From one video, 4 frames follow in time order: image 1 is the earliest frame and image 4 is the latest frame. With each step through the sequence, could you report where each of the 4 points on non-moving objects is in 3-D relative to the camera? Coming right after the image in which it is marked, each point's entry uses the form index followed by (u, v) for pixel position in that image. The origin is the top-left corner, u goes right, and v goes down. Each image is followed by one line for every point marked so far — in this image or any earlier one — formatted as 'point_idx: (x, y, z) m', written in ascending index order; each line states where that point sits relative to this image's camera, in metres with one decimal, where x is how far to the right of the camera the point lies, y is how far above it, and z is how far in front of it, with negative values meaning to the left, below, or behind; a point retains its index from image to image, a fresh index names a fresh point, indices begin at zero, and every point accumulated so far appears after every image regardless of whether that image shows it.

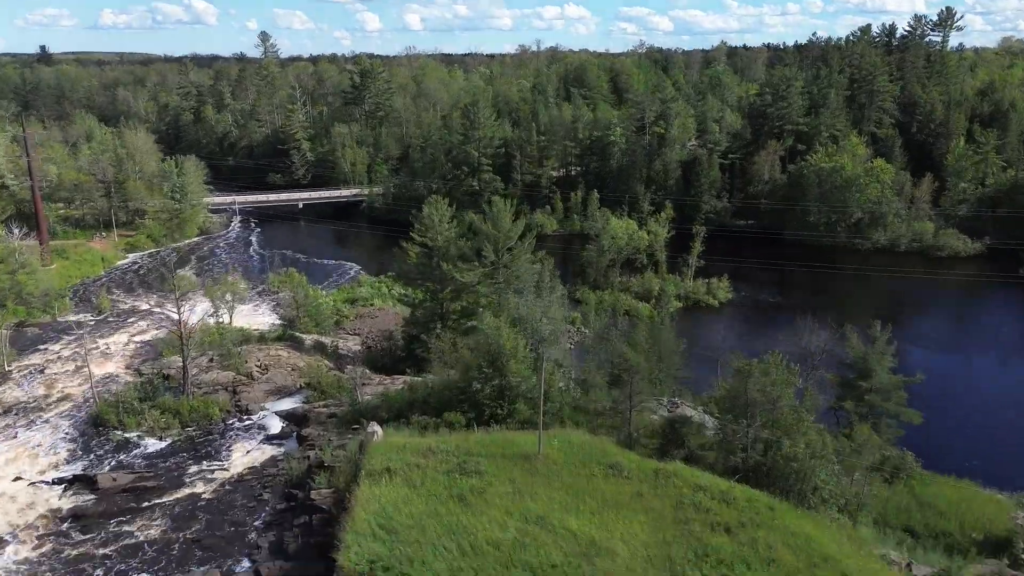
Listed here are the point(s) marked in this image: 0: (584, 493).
0: (+1.8, -5.3, +18.9) m
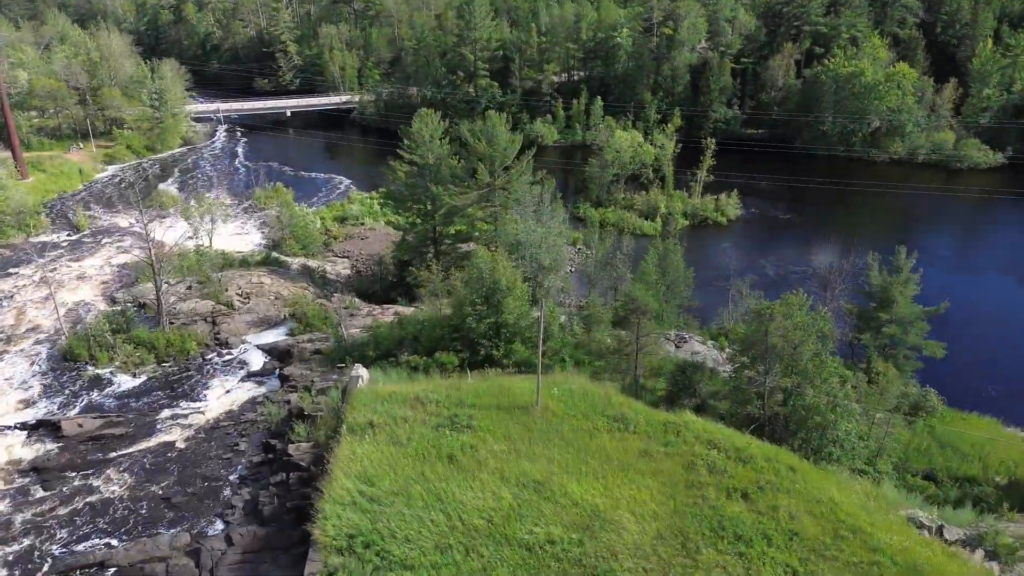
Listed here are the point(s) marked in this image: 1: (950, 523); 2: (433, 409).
0: (+1.7, -3.8, +17.2) m
1: (+10.5, -5.6, +17.5) m
2: (-2.0, -3.1, +18.9) m
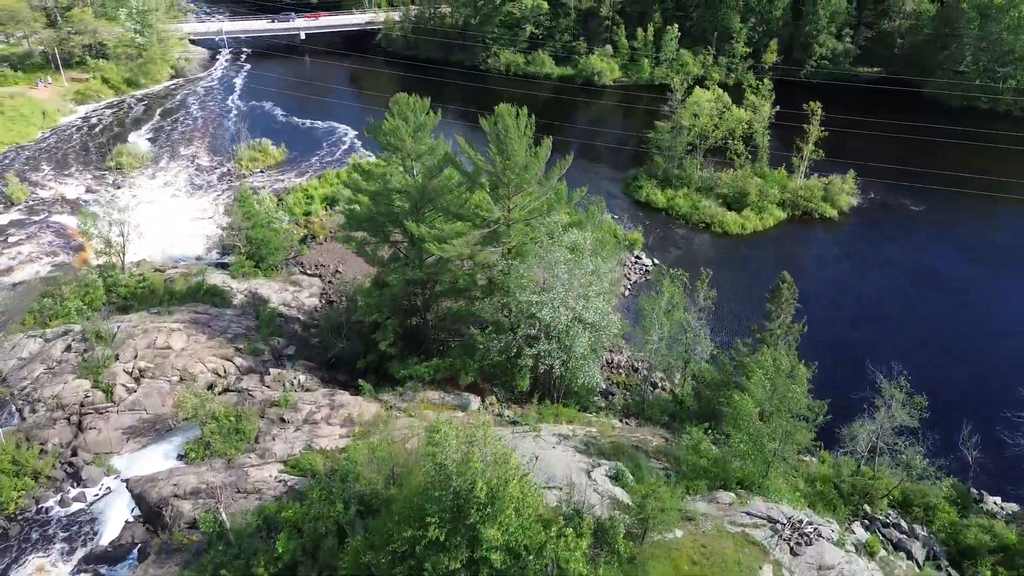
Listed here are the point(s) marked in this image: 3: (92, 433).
0: (+0.9, -8.4, +6.6) m
1: (+9.6, -10.4, +6.6) m
2: (-2.7, -7.3, +8.5) m
3: (-11.3, -3.9, +19.8) m
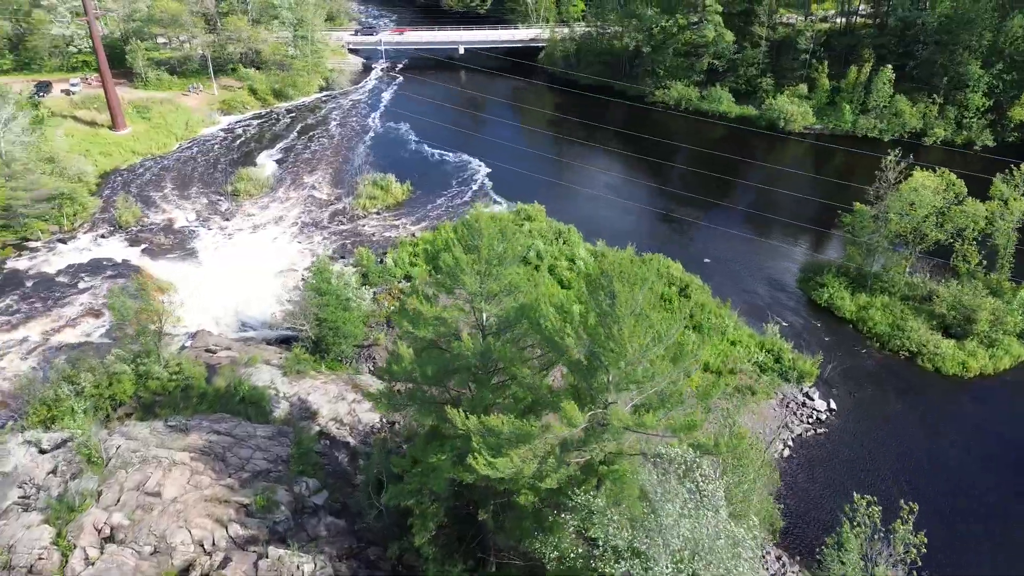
0: (-1.5, -12.6, -0.3) m
1: (+6.6, -15.7, -2.1) m
2: (-4.5, -11.1, +2.3) m
3: (-10.0, -6.9, +15.1) m
